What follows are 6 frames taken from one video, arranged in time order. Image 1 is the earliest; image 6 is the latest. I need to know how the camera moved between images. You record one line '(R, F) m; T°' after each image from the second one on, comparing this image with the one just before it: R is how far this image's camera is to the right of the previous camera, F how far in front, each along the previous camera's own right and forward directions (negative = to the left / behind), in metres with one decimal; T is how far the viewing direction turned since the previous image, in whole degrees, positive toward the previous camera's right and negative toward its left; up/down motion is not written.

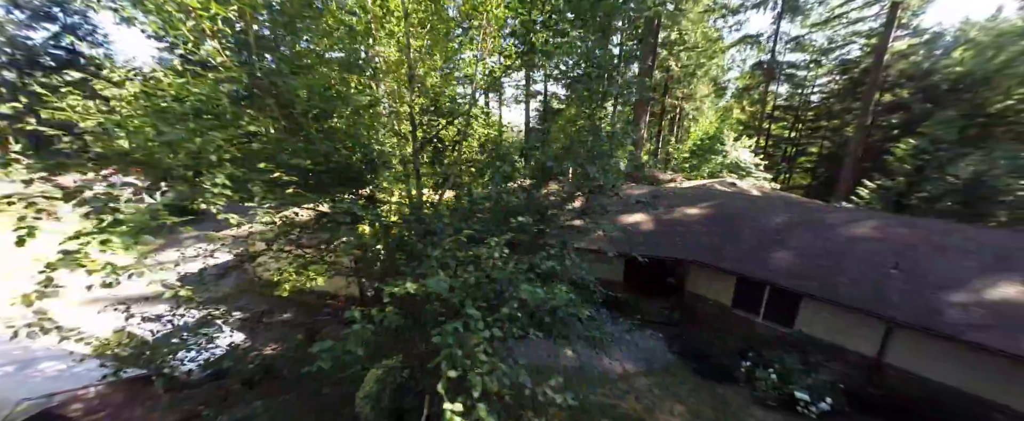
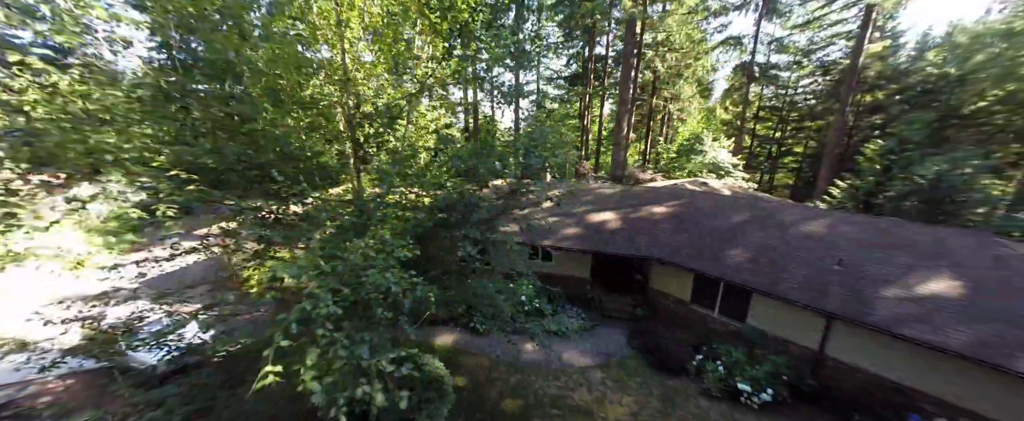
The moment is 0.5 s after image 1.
(+1.1, -0.3) m; 0°
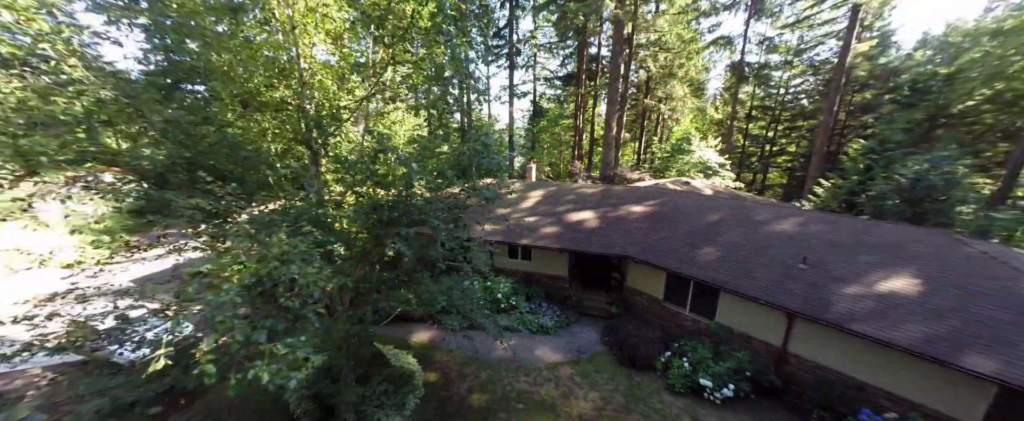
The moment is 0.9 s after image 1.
(+0.8, -0.2) m; 0°
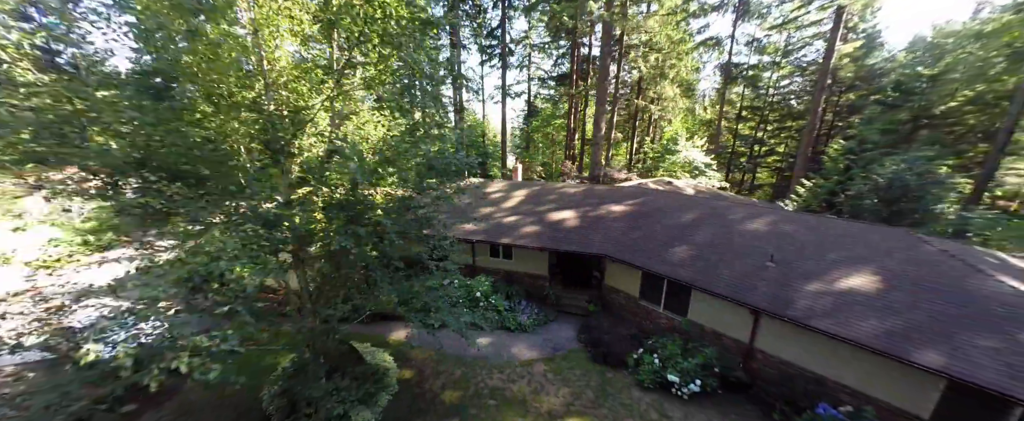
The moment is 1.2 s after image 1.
(+0.7, -0.1) m; 0°
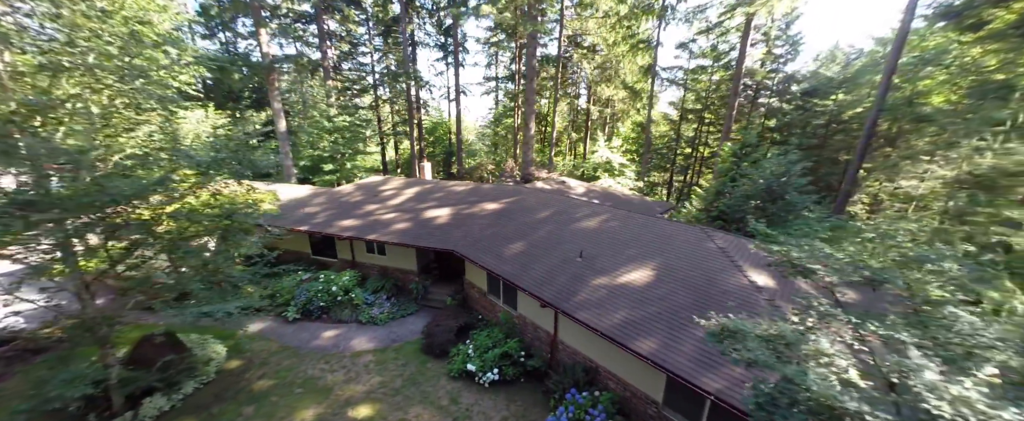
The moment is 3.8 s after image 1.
(+4.7, -0.4) m; +1°
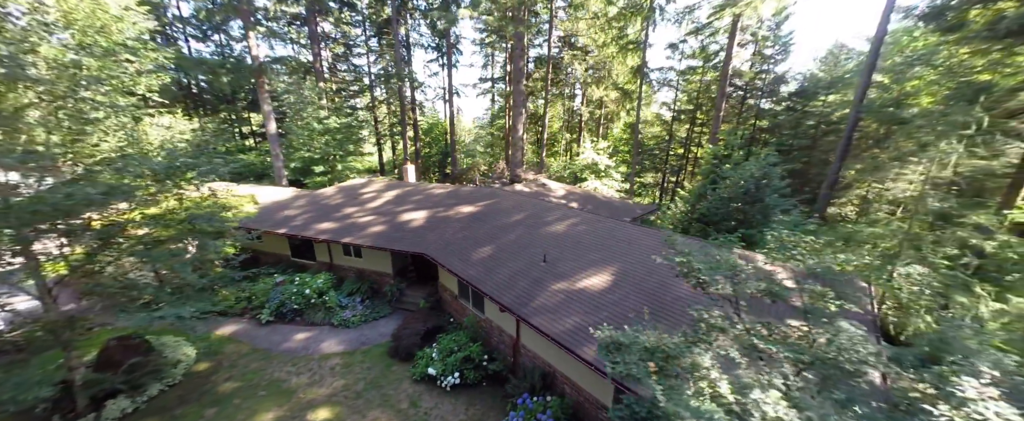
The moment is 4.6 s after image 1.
(+1.1, 0.0) m; 0°
